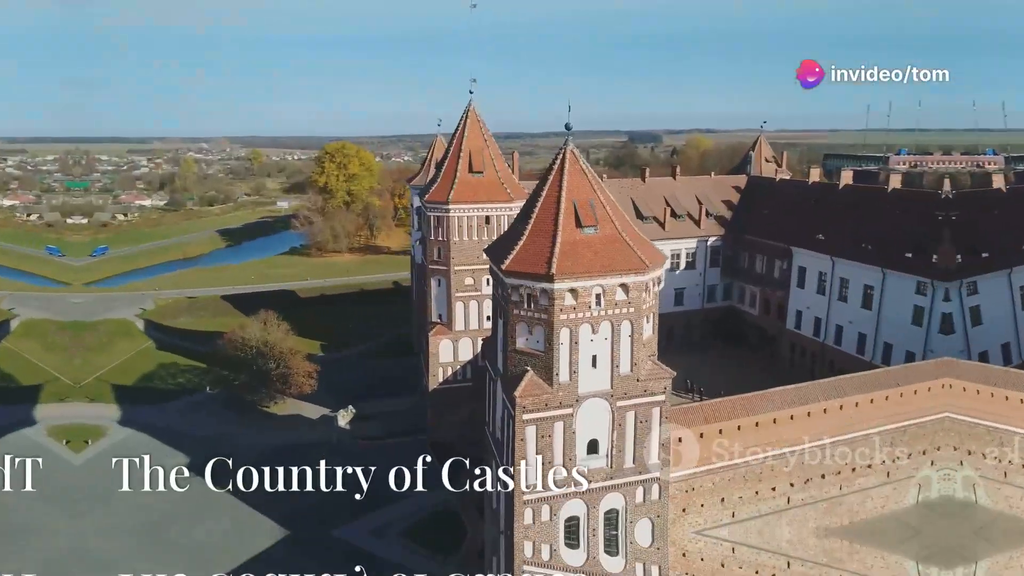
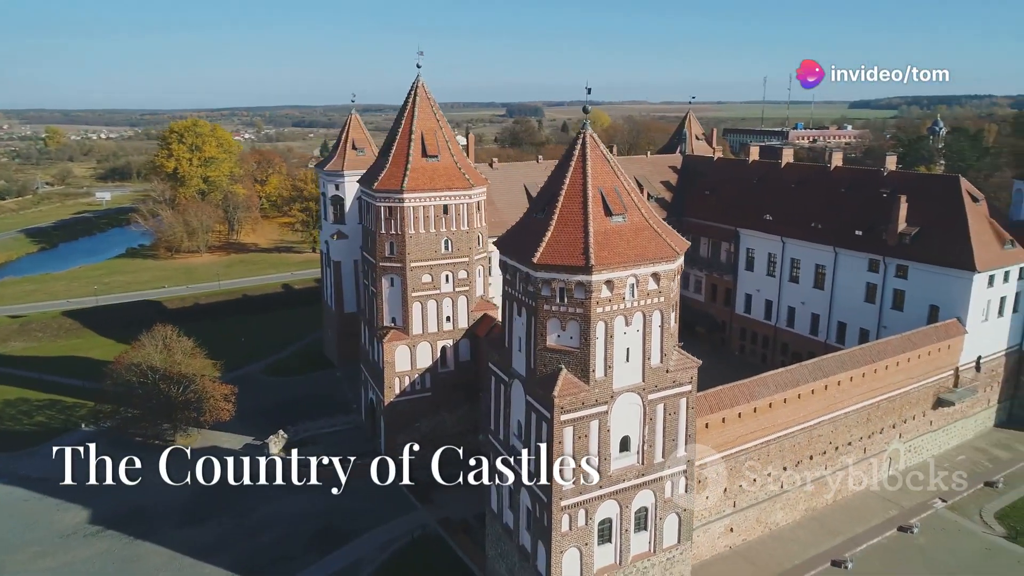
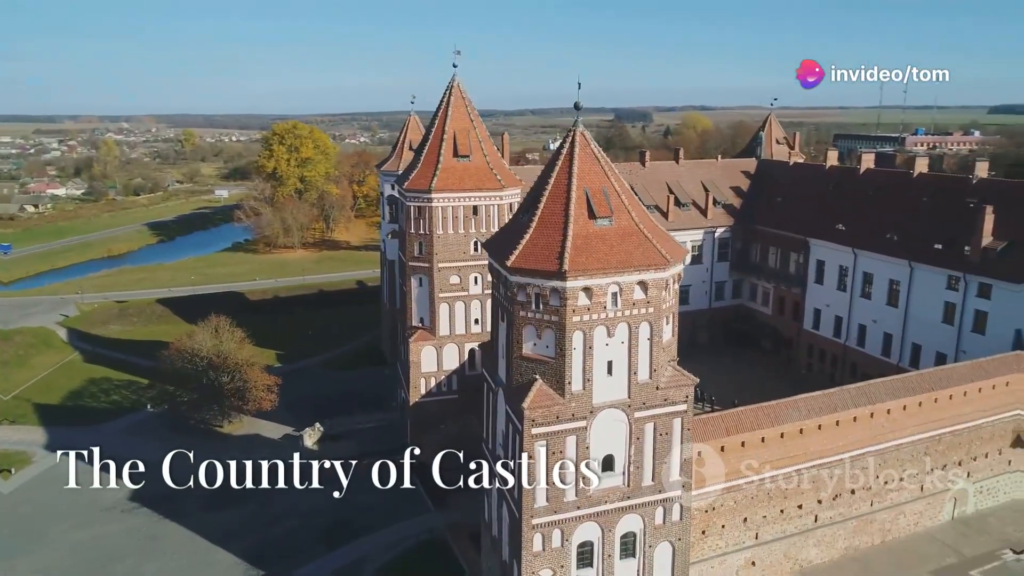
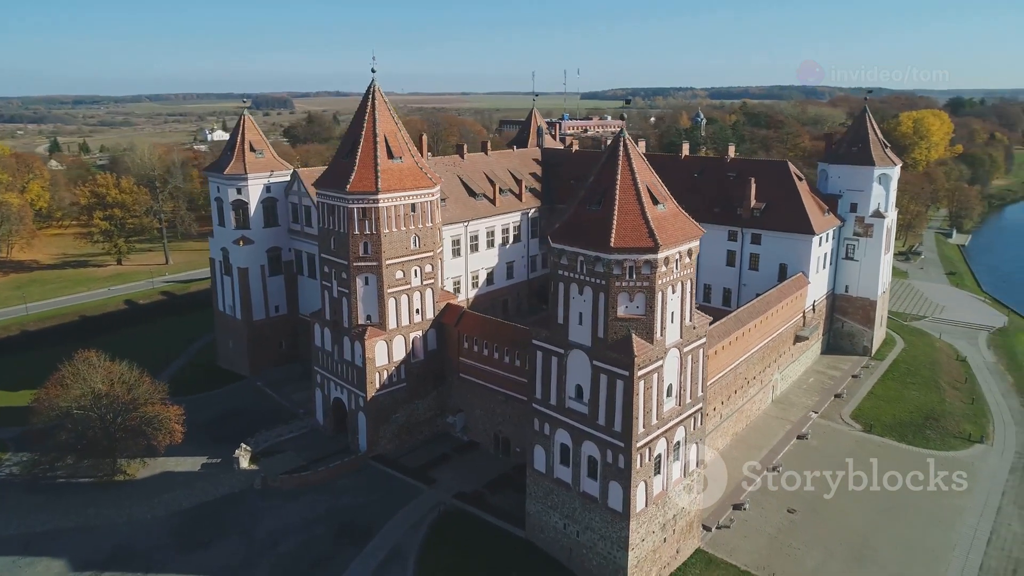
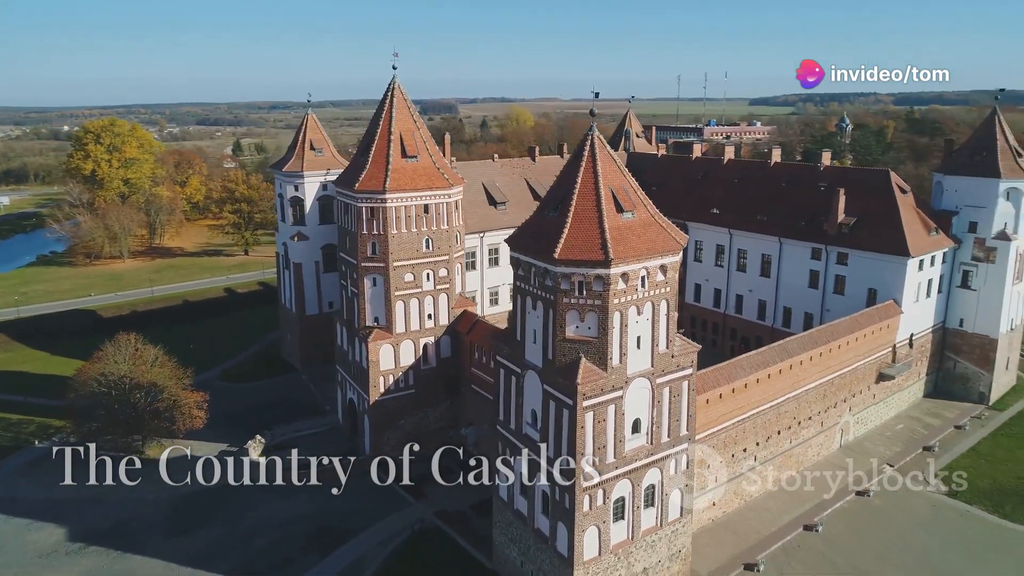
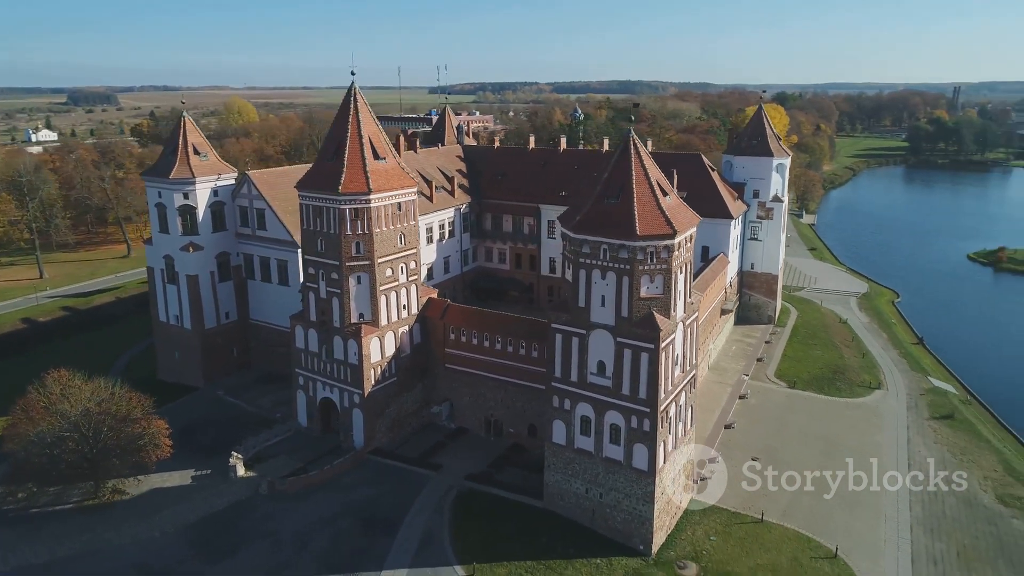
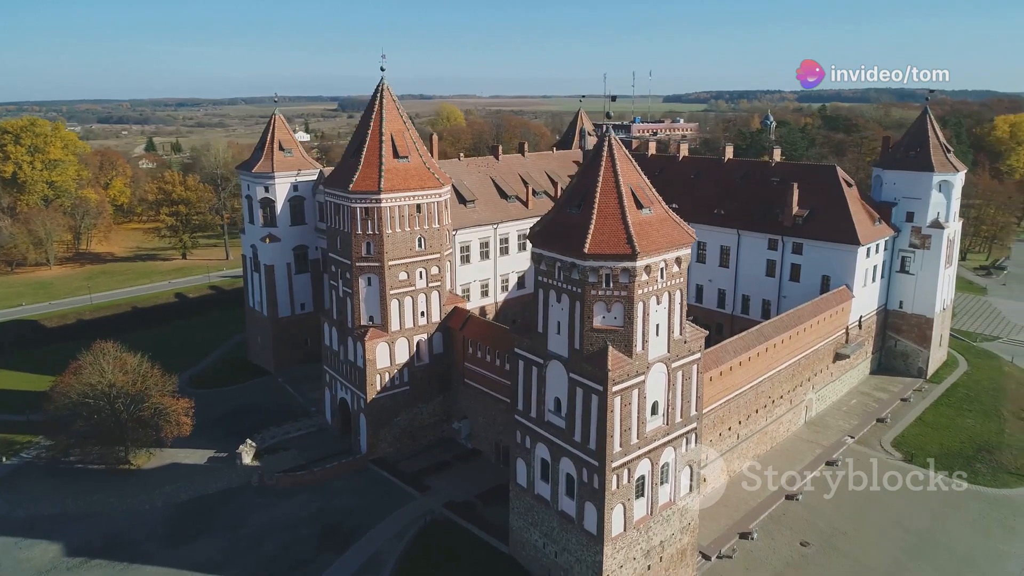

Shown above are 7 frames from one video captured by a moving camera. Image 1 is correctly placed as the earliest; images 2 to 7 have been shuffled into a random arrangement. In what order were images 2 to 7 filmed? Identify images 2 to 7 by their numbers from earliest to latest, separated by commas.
3, 2, 5, 7, 4, 6
